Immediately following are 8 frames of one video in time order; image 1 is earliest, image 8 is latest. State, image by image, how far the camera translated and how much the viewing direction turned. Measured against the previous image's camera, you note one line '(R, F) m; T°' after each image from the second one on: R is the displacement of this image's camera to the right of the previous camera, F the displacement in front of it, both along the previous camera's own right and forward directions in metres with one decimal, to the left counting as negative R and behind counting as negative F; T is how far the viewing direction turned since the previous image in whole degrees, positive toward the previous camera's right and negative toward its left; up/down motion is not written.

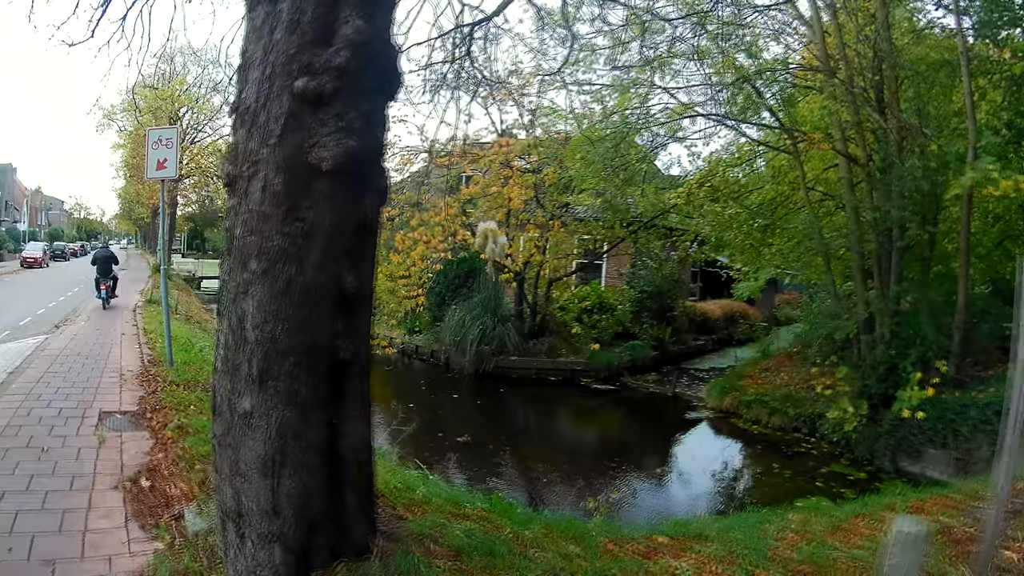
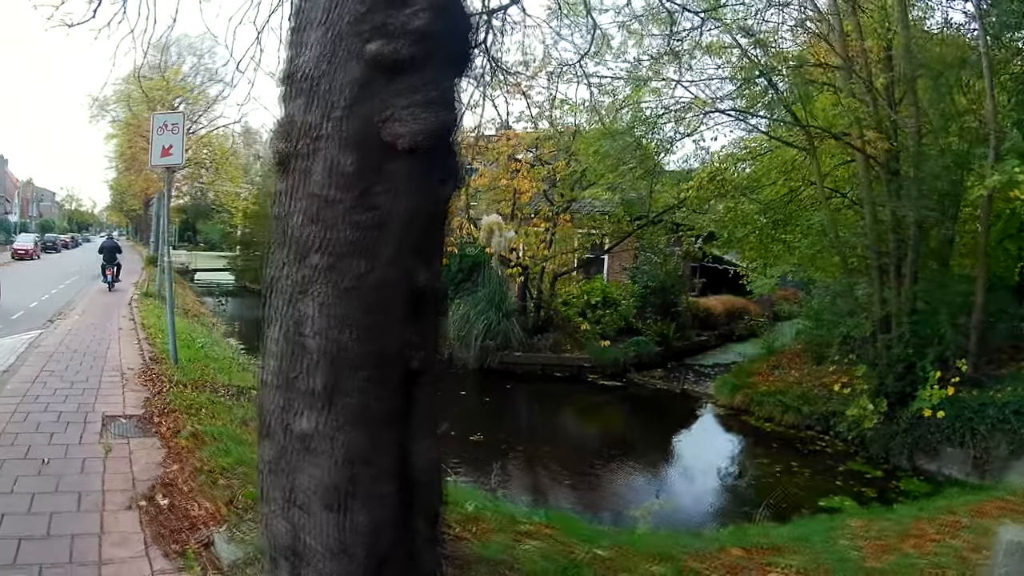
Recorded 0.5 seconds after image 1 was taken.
(-0.3, +0.3) m; +1°
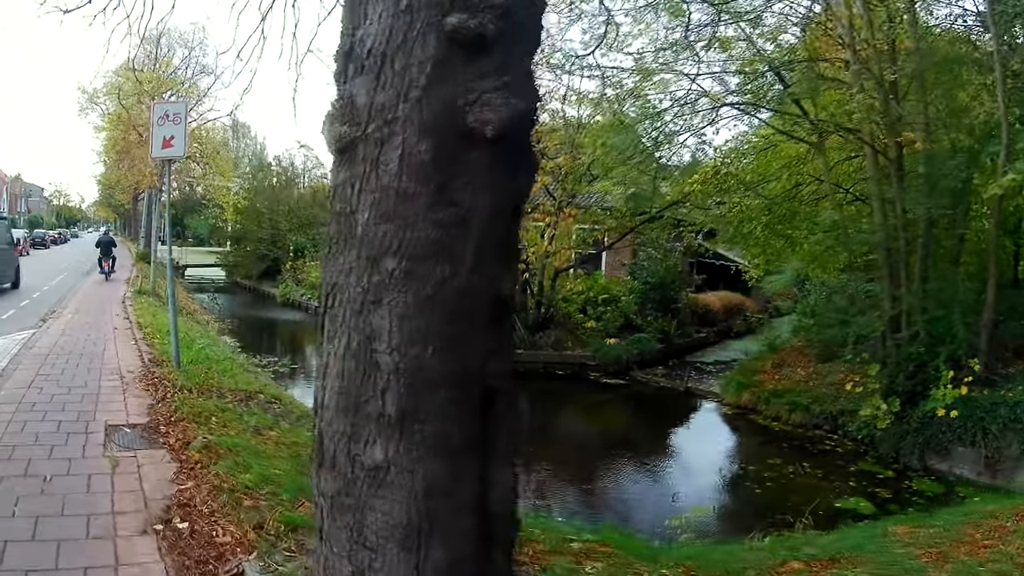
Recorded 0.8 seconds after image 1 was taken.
(-0.2, +0.3) m; +1°
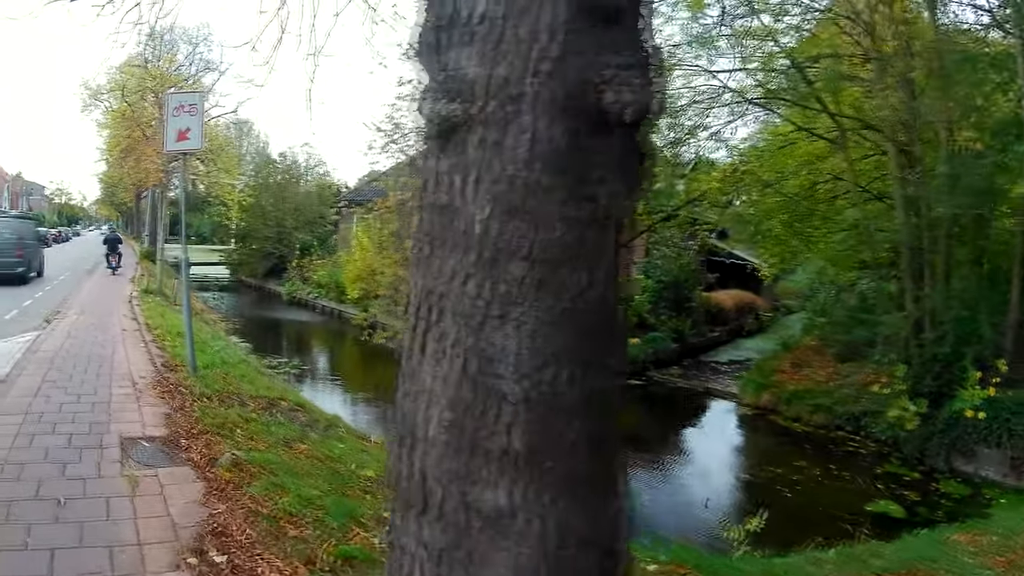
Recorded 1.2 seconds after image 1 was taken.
(-0.2, +0.3) m; 0°
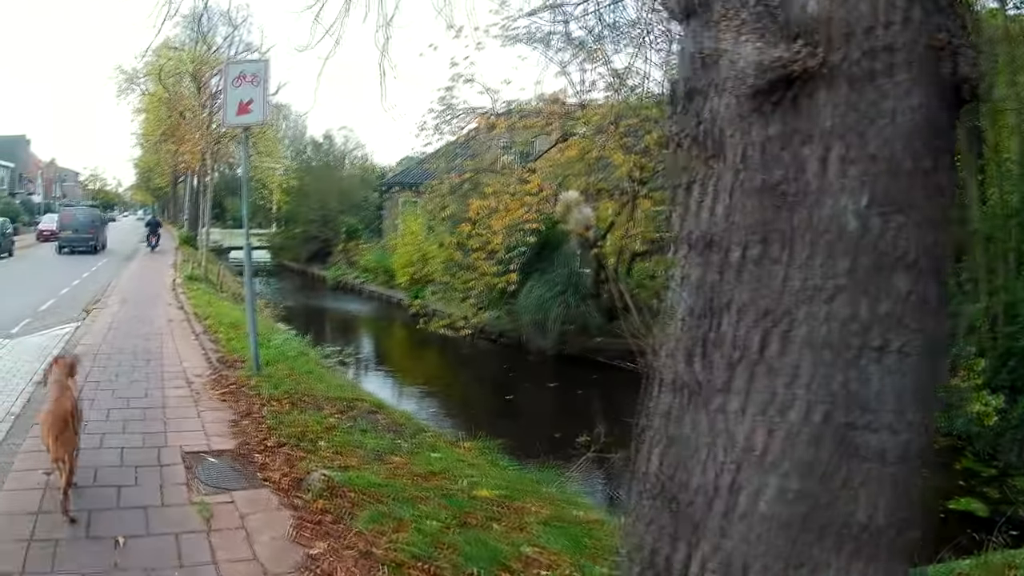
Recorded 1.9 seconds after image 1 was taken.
(-0.5, +0.6) m; -2°
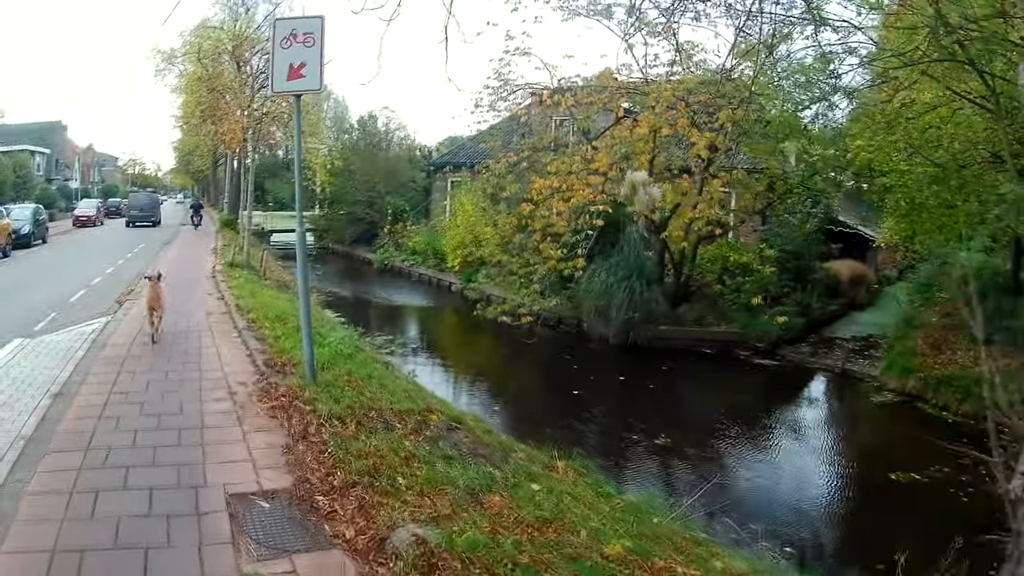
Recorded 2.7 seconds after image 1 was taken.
(-0.3, +0.8) m; -3°
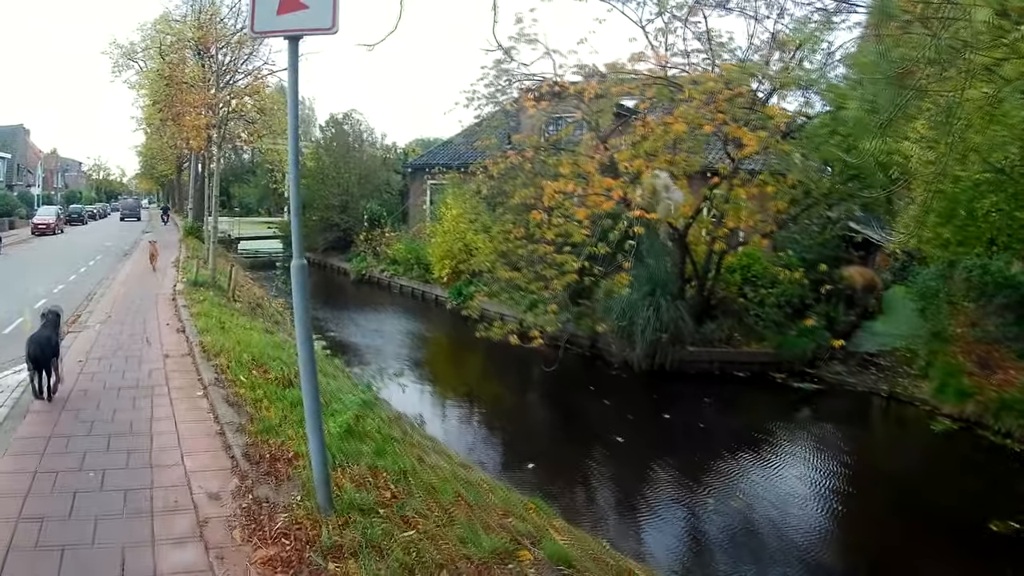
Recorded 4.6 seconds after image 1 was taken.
(-0.6, +1.5) m; +2°
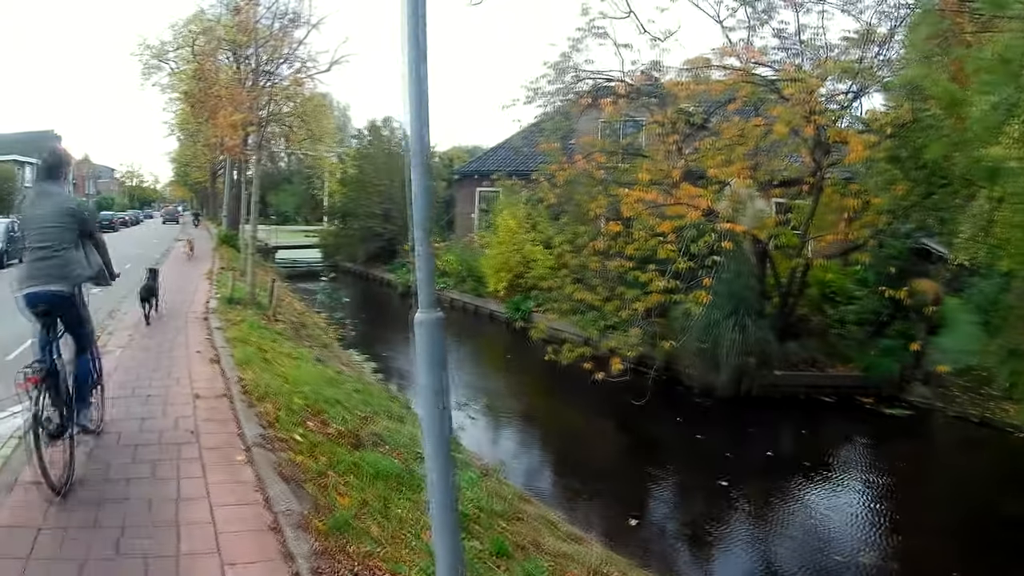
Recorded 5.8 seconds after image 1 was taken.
(-0.4, +1.0) m; -2°
